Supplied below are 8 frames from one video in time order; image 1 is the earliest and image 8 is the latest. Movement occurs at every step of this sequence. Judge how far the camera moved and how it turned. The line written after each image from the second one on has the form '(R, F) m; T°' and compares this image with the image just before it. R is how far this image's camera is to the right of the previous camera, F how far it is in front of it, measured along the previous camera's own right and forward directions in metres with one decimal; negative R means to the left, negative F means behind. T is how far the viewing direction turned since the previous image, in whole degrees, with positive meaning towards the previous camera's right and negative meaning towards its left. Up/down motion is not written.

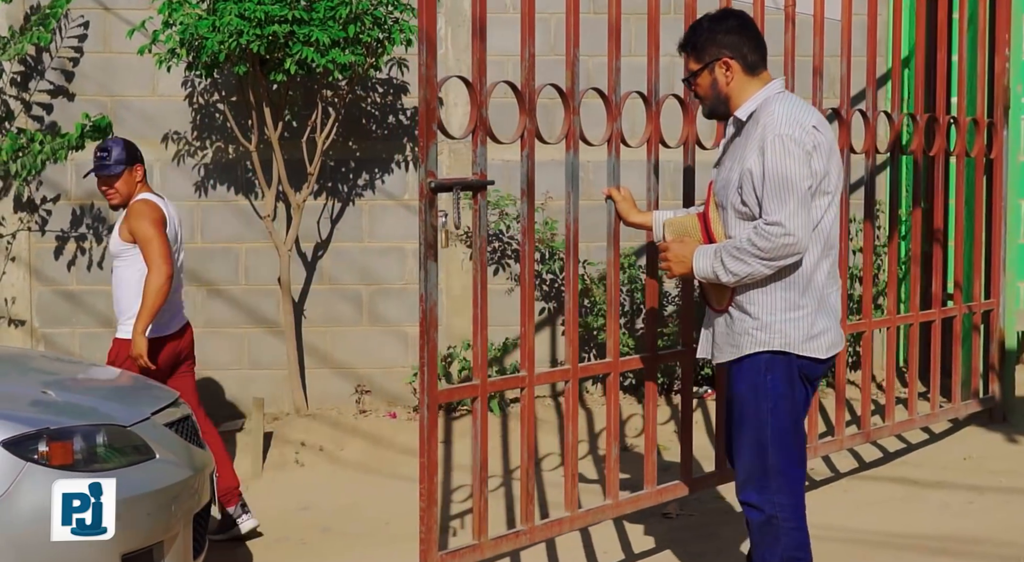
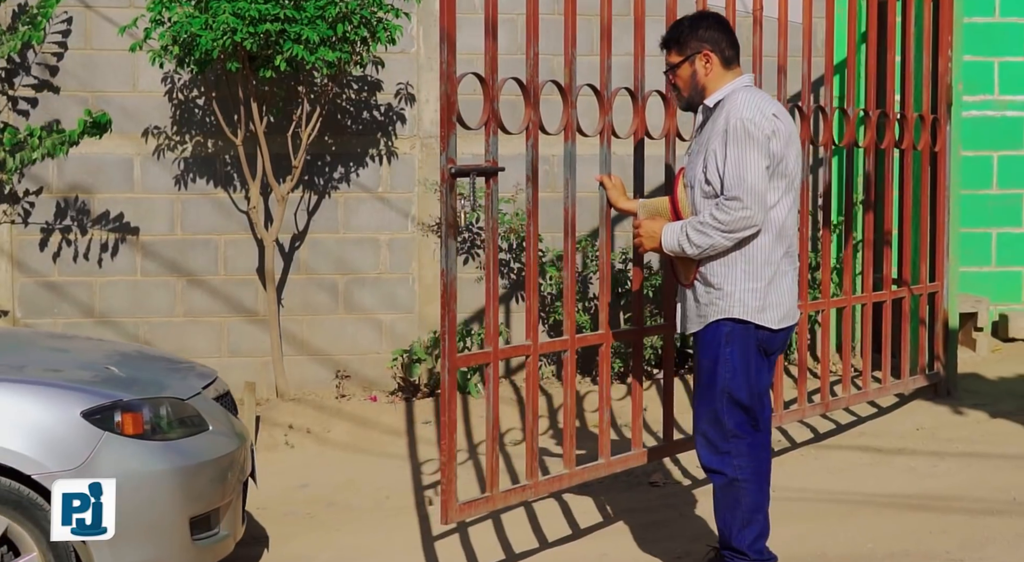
(-0.3, -0.3) m; +4°
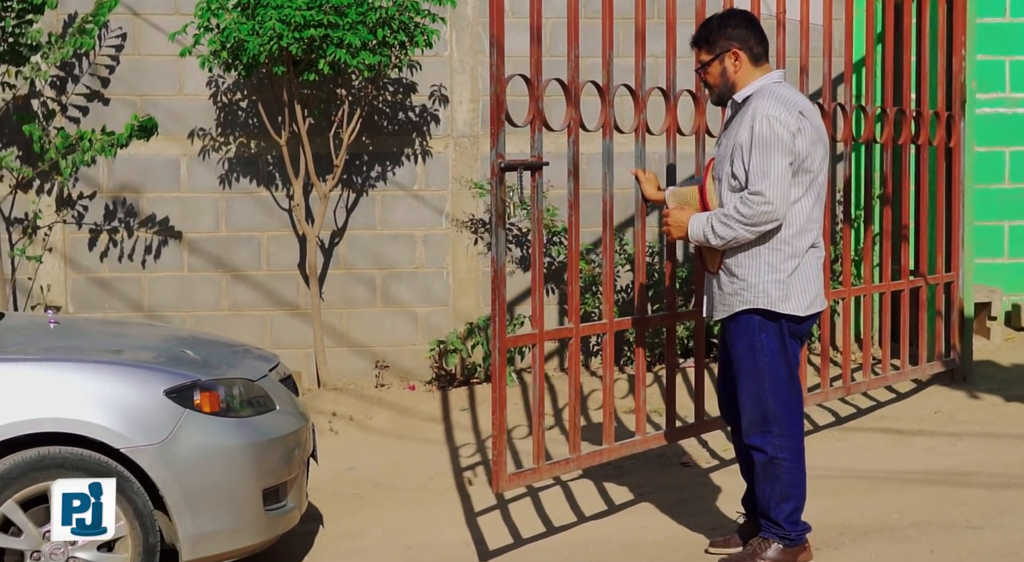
(-0.1, -0.2) m; -1°
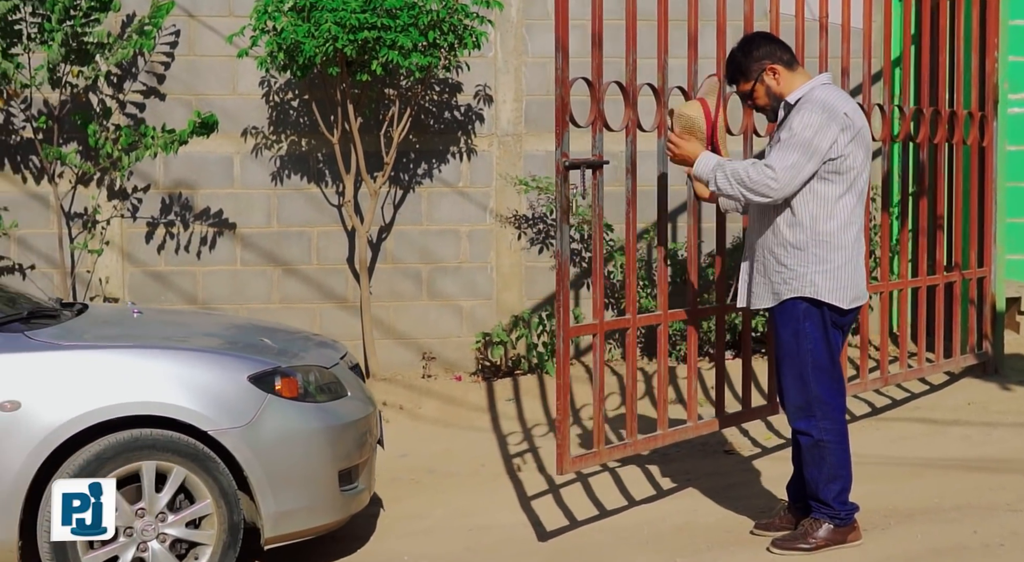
(-0.2, -0.2) m; -1°
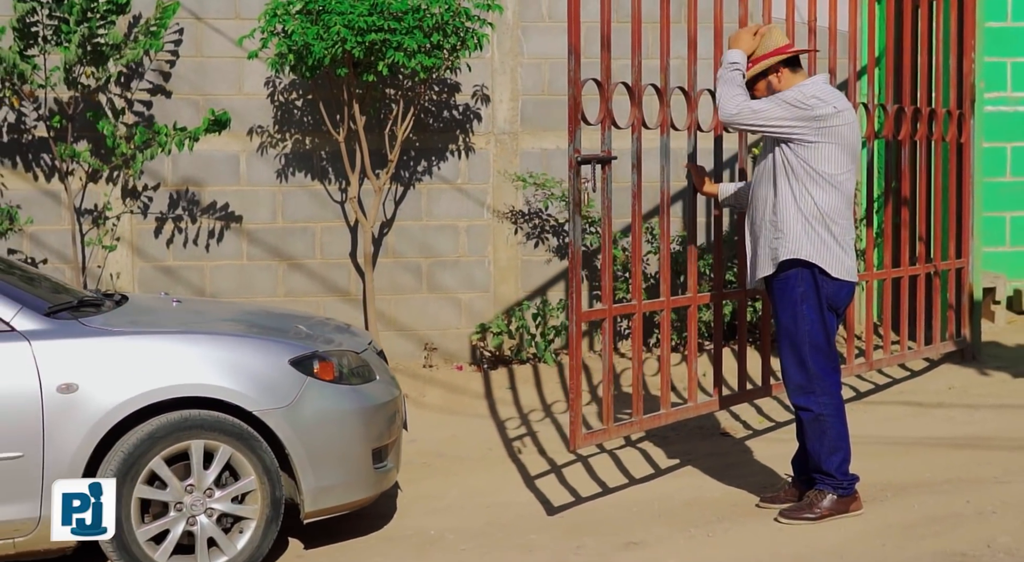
(-0.2, -0.3) m; +2°
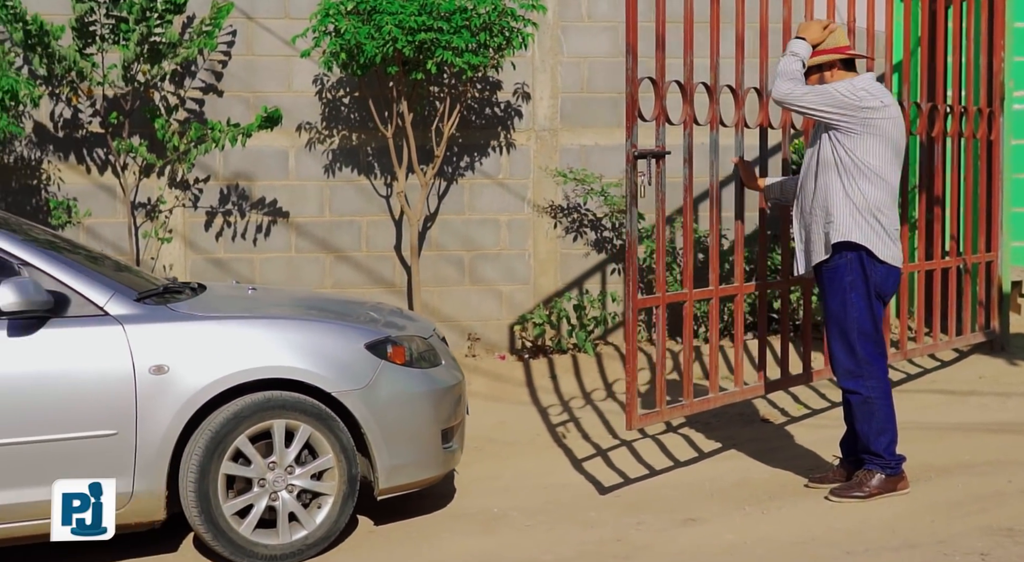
(-0.2, -0.2) m; -1°
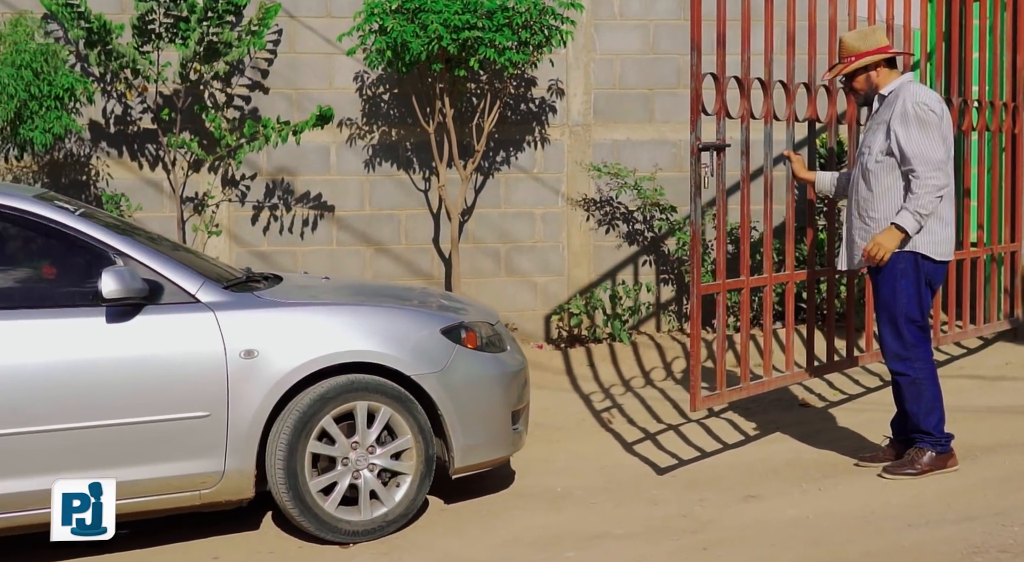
(-0.3, -0.2) m; +1°
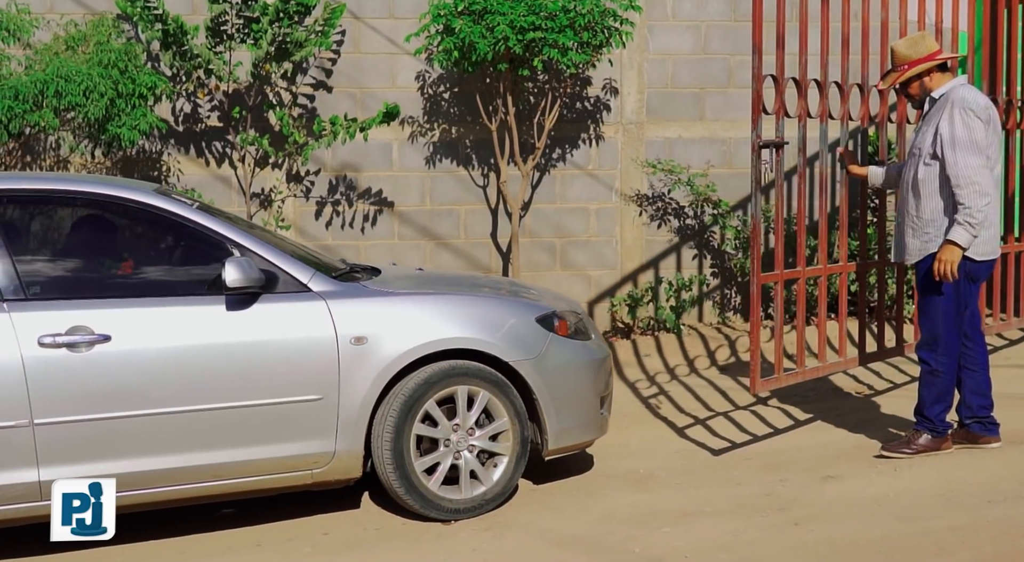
(-0.4, -0.2) m; 0°
